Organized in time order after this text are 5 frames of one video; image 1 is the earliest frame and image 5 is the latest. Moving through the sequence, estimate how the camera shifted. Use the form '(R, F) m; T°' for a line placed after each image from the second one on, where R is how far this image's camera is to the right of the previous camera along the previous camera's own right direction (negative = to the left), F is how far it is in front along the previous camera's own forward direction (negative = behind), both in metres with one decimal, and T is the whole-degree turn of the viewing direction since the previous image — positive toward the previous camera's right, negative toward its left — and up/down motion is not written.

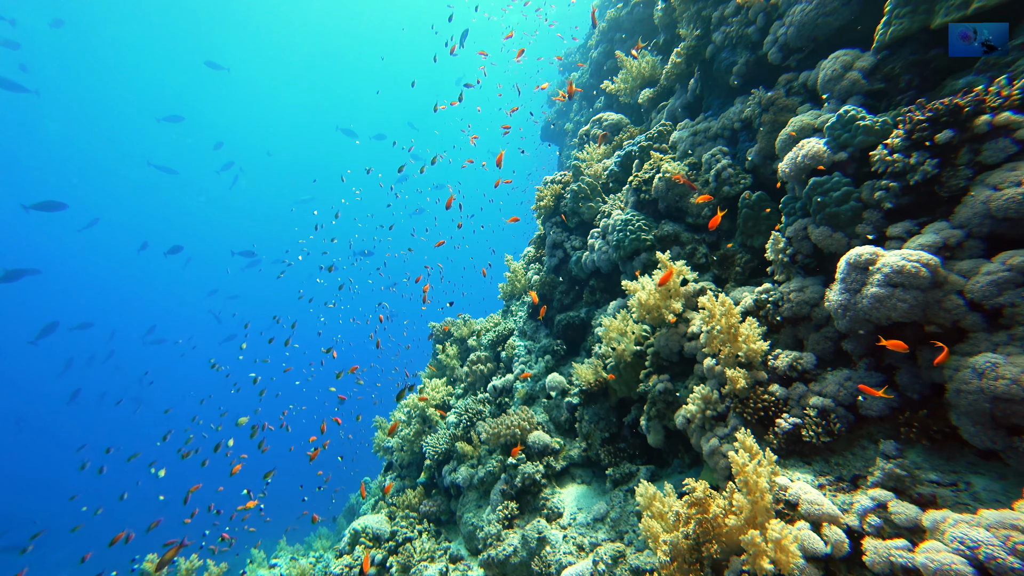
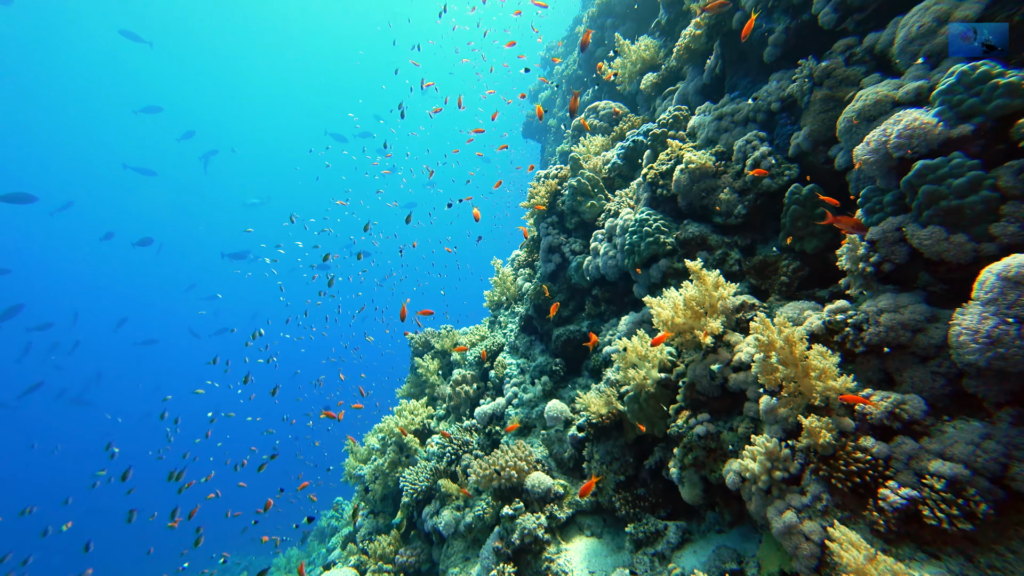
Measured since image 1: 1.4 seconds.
(-0.1, +1.1) m; +2°
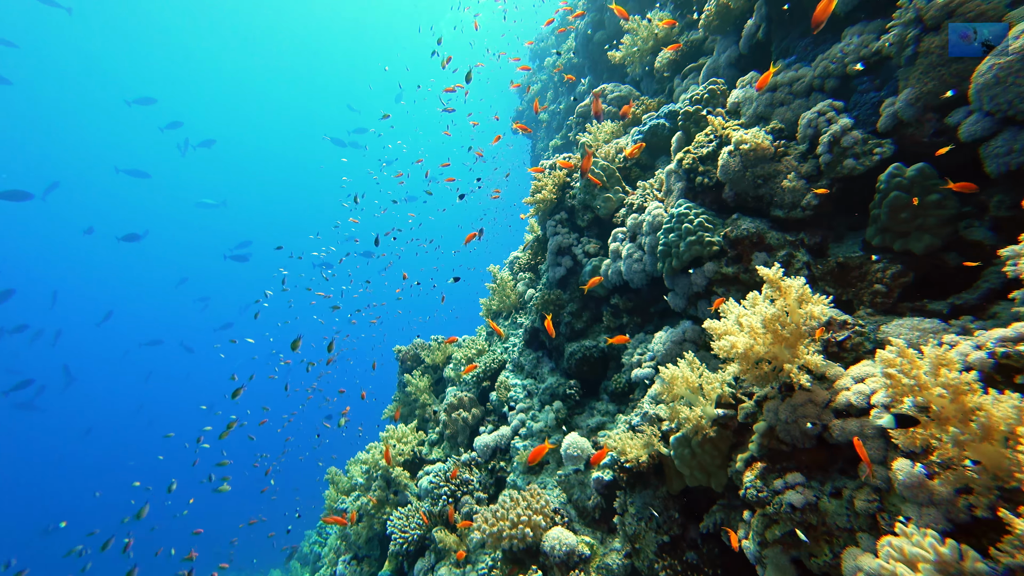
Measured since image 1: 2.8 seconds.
(-0.2, +1.1) m; +1°
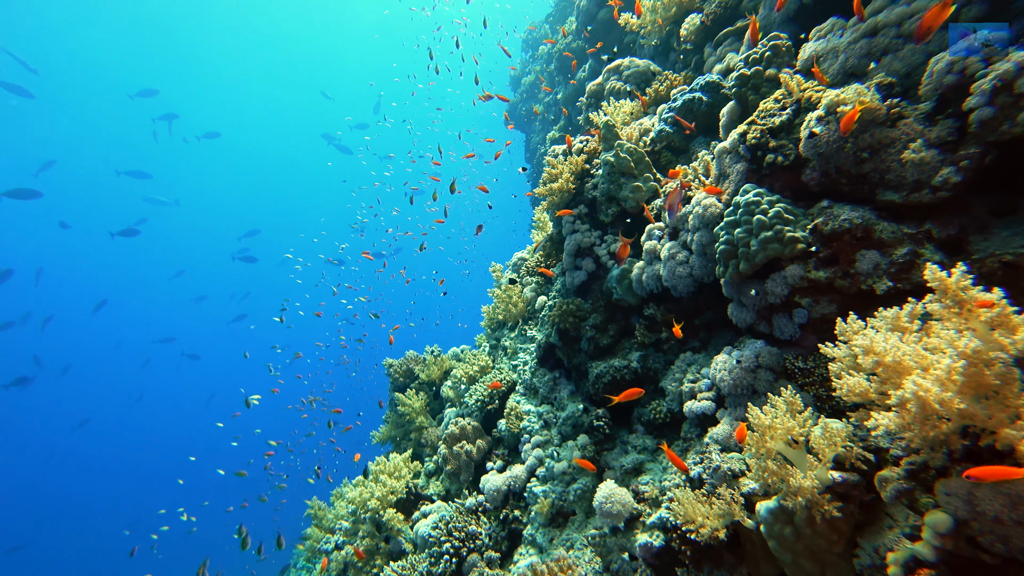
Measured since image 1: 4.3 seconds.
(-0.2, +1.1) m; +1°
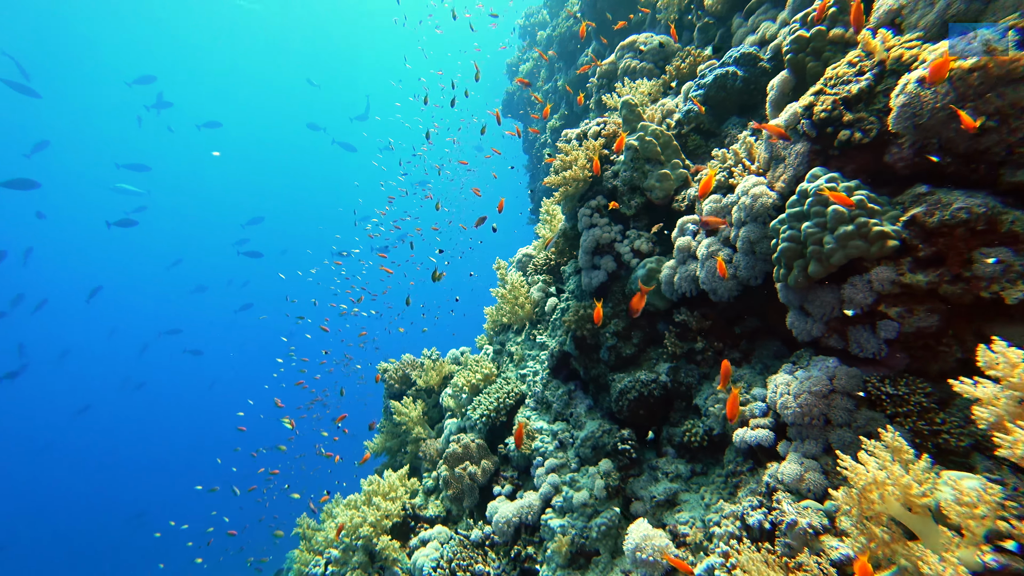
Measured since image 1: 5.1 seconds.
(-0.1, +0.7) m; 0°
